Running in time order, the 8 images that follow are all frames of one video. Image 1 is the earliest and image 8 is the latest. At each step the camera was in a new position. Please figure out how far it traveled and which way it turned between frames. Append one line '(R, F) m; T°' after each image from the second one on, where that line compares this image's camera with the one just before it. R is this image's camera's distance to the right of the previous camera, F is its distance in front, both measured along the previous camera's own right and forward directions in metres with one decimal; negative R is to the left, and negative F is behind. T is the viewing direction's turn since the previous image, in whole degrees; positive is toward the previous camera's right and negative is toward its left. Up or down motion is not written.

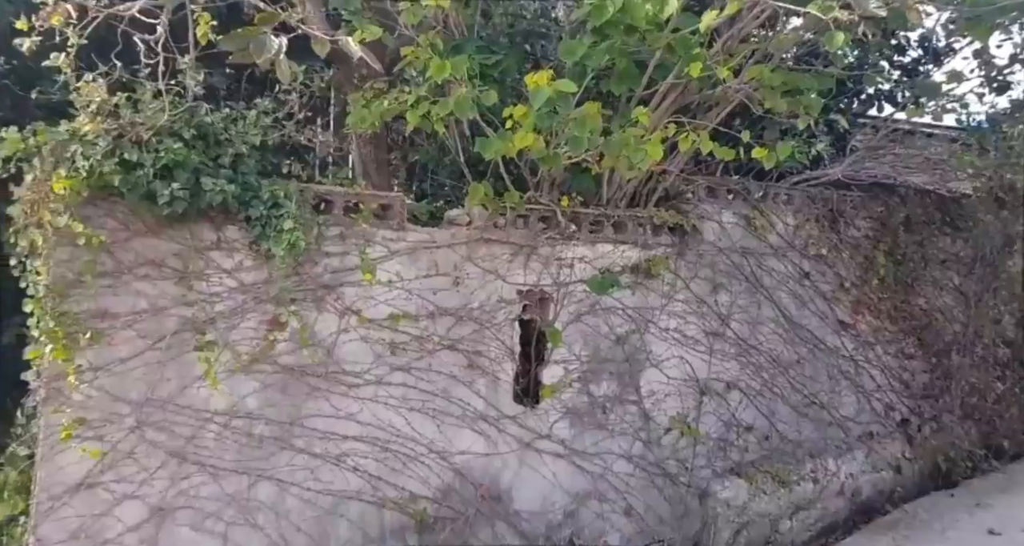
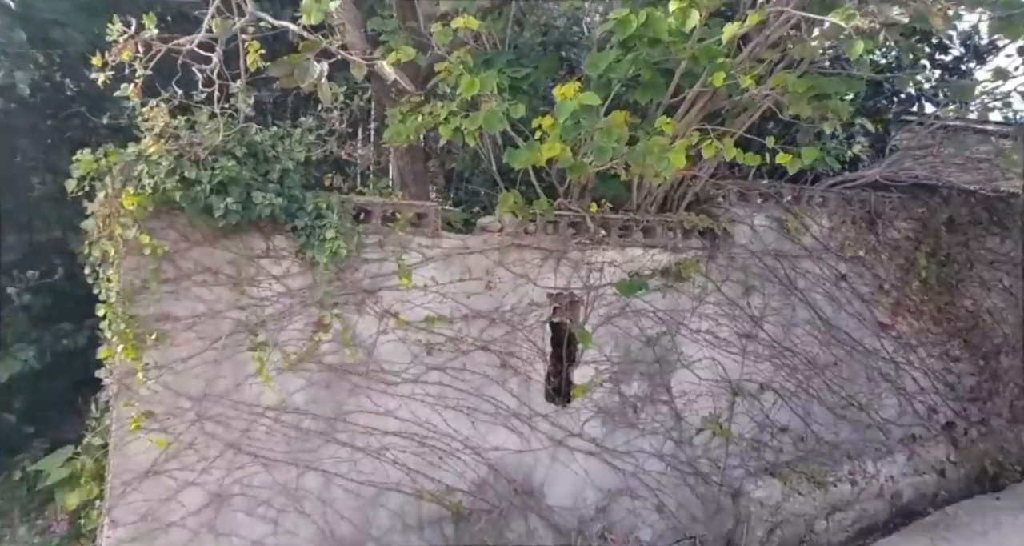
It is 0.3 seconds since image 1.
(+0.1, -0.2) m; -4°
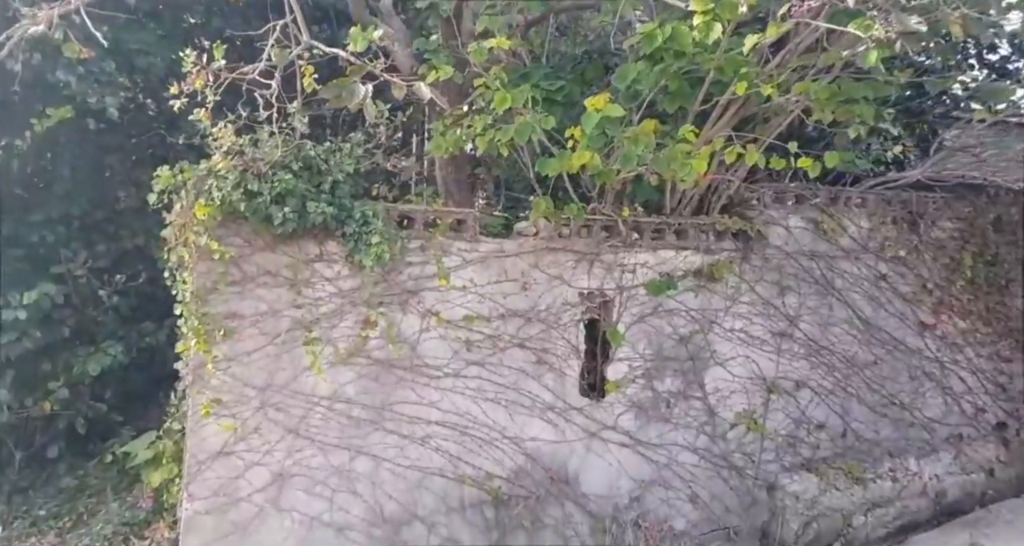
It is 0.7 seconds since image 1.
(+0.1, -0.2) m; -5°
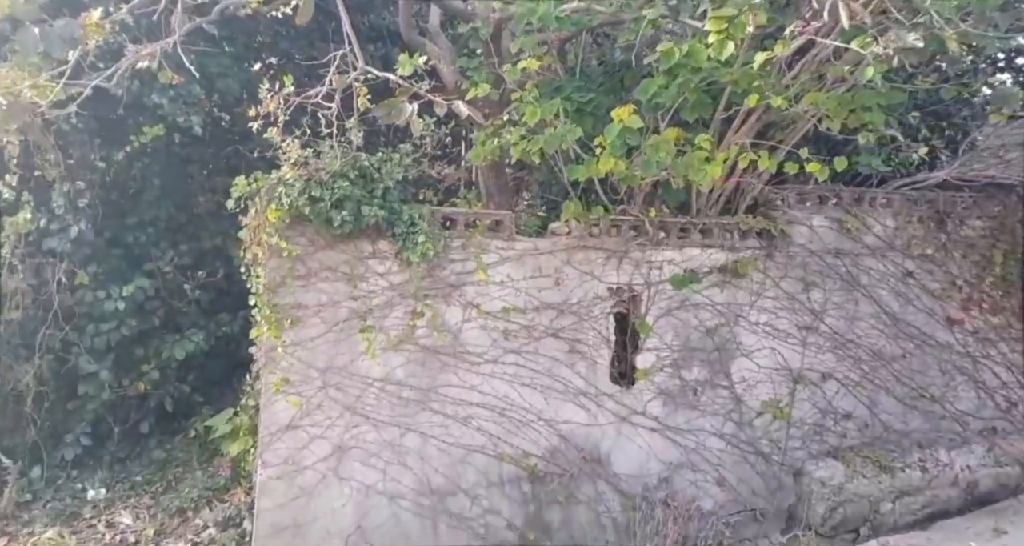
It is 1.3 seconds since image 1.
(+0.1, -0.4) m; -5°
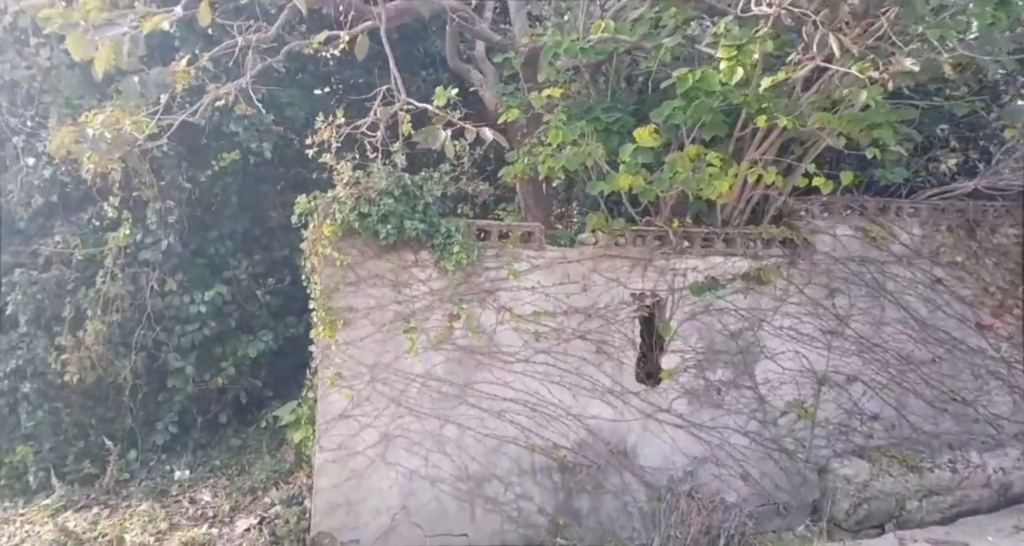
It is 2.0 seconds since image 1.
(+0.2, -0.4) m; -6°
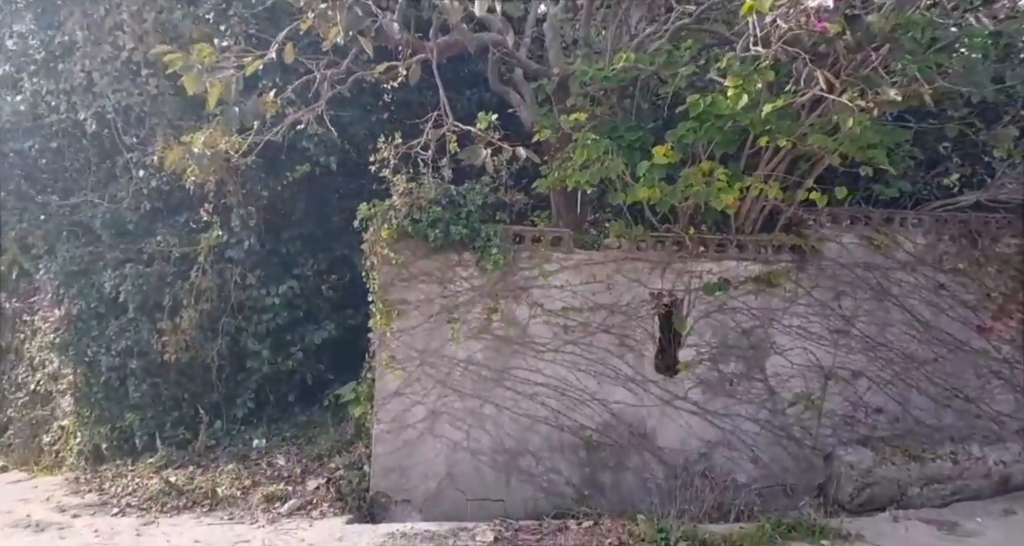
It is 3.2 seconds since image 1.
(+0.1, -0.6) m; -4°
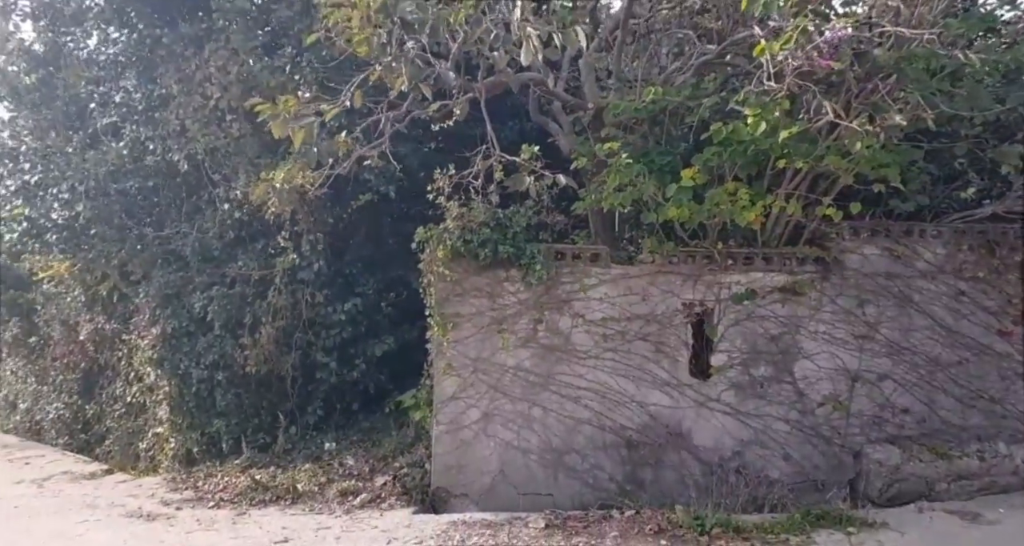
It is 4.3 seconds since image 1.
(0.0, -0.5) m; -3°
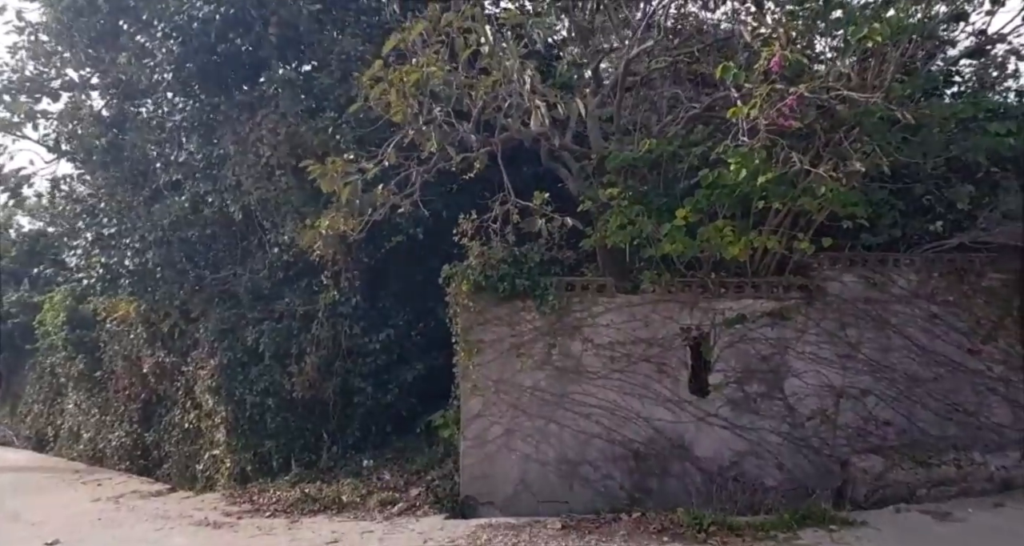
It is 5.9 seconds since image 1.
(0.0, -0.7) m; -1°
